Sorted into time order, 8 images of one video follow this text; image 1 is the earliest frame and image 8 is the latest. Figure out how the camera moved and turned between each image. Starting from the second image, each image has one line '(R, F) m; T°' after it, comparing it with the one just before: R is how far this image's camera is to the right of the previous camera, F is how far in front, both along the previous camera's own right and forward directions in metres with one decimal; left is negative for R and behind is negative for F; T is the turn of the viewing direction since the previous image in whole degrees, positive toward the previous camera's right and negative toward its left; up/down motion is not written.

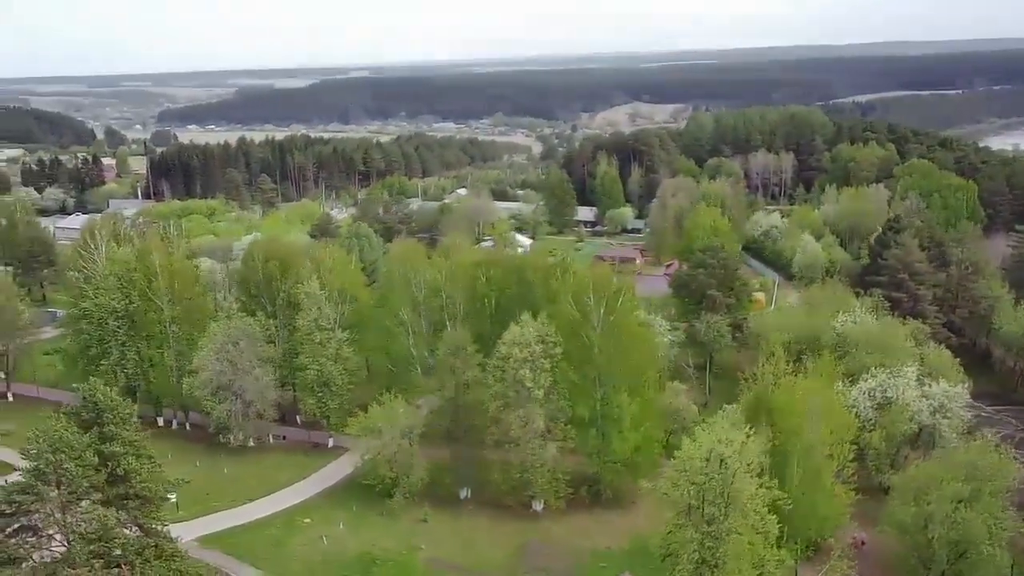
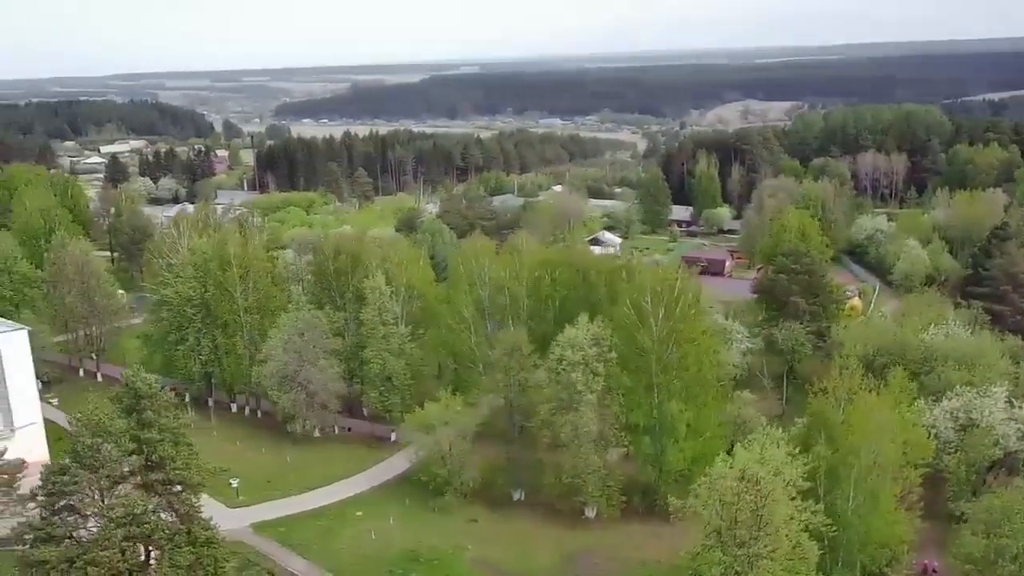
(+1.5, +0.5) m; -7°
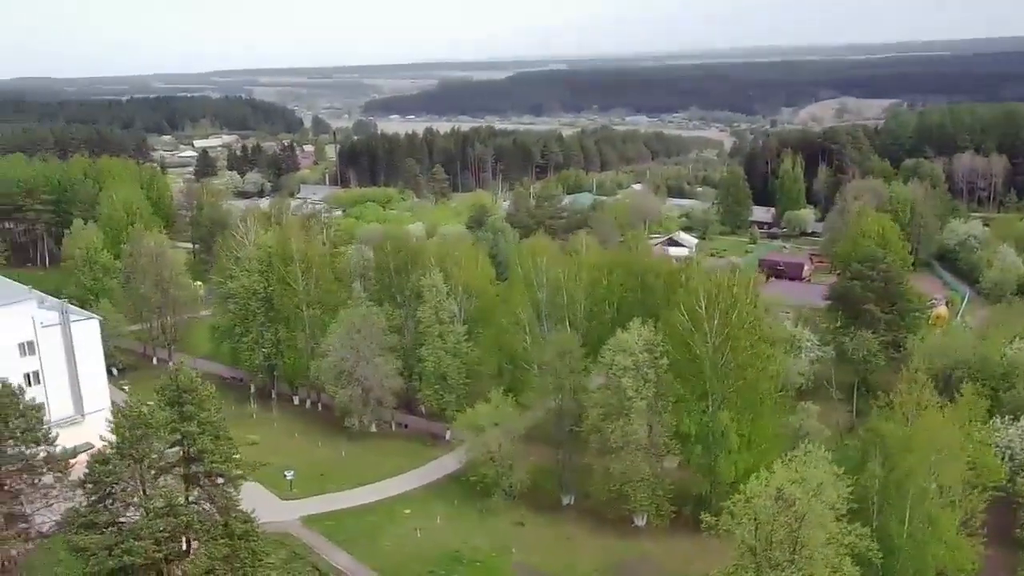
(+1.0, +0.4) m; -5°
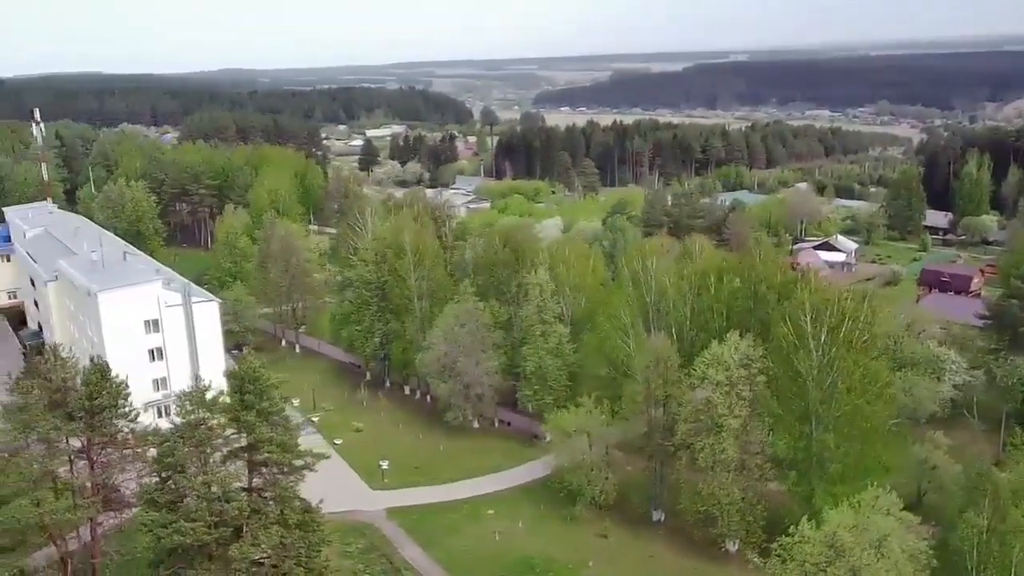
(+2.2, +1.0) m; -11°
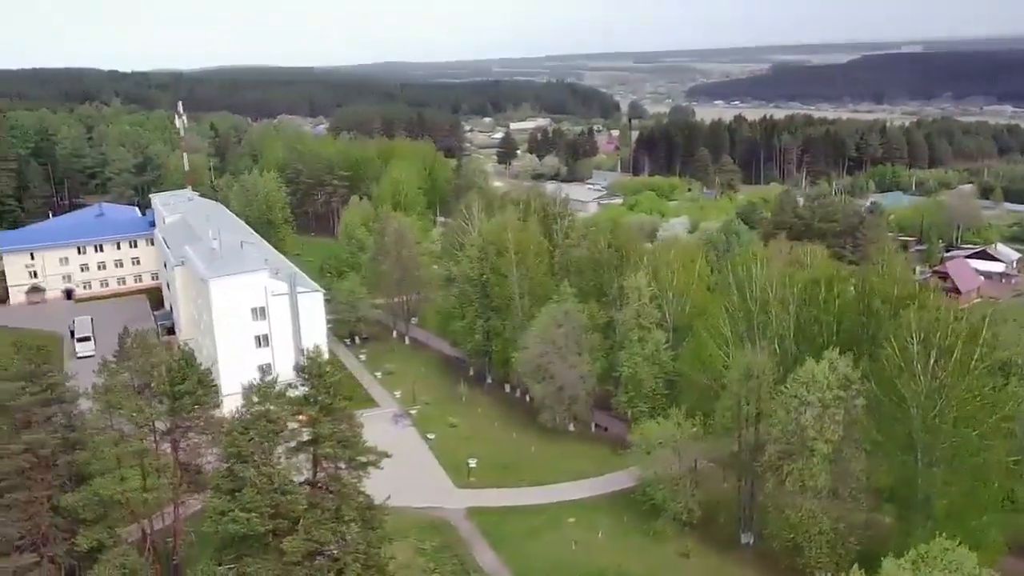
(+1.8, +0.8) m; -9°
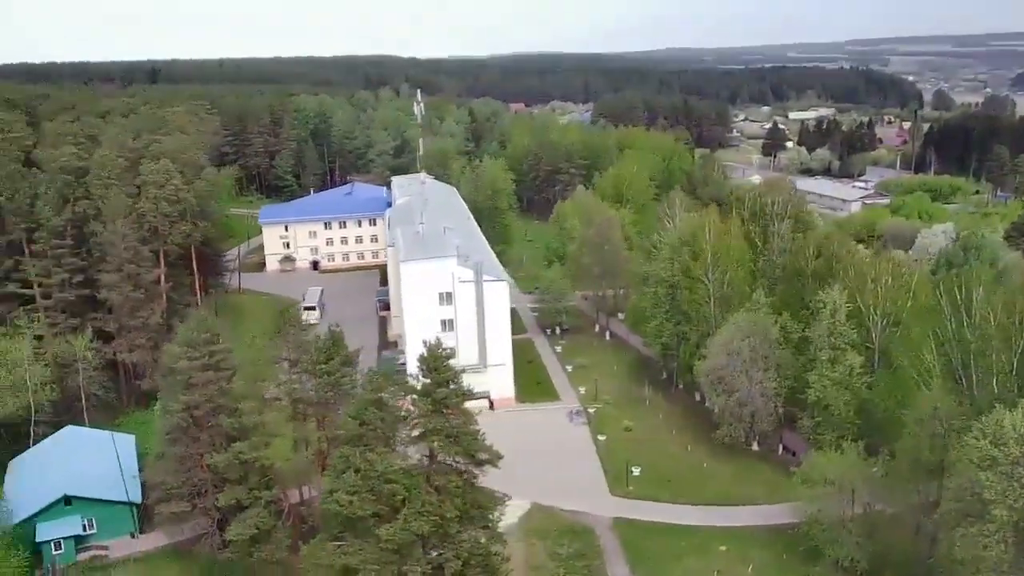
(+3.3, +1.4) m; -18°
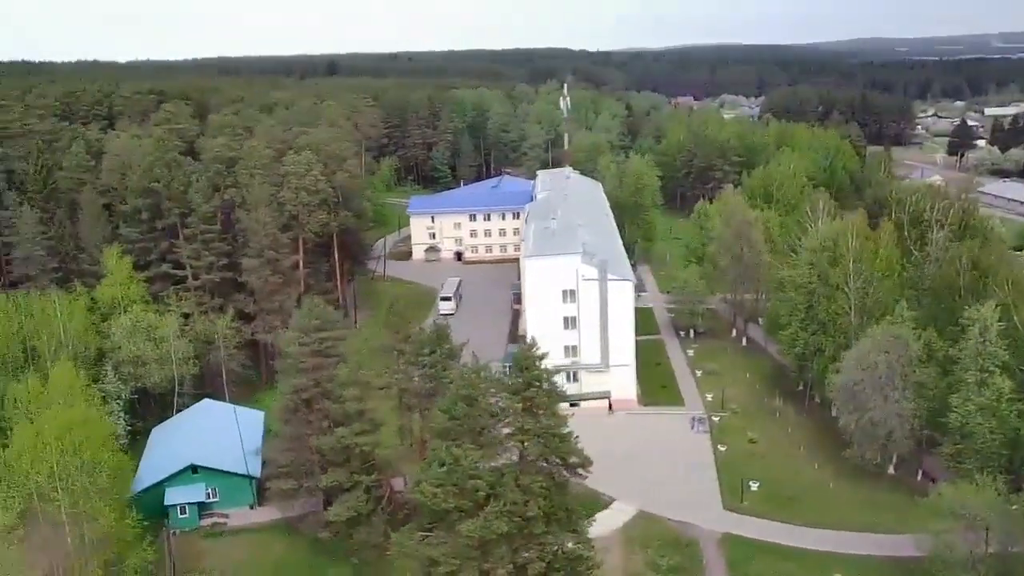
(+1.6, +0.5) m; -11°
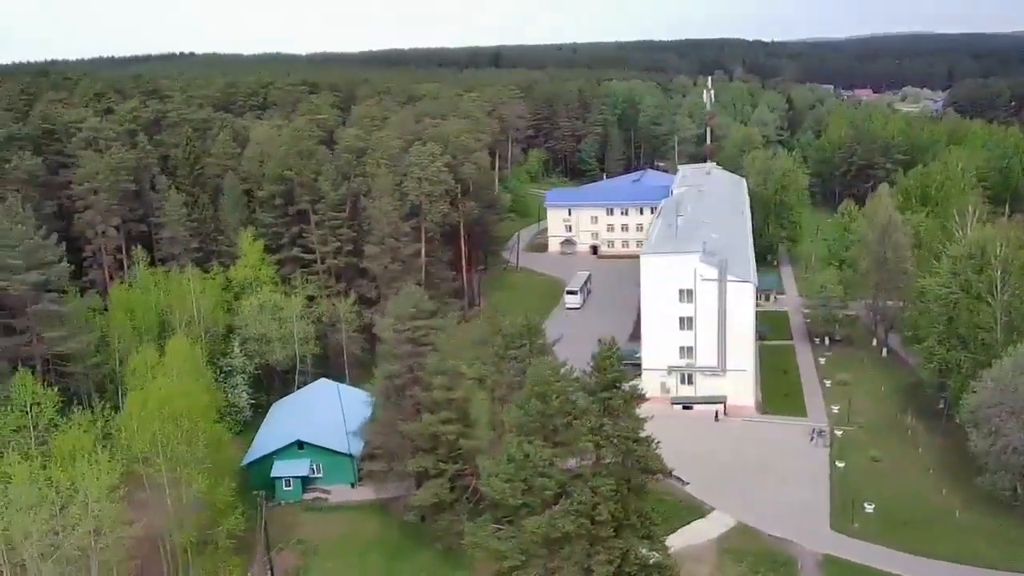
(+1.9, +0.4) m; -11°
